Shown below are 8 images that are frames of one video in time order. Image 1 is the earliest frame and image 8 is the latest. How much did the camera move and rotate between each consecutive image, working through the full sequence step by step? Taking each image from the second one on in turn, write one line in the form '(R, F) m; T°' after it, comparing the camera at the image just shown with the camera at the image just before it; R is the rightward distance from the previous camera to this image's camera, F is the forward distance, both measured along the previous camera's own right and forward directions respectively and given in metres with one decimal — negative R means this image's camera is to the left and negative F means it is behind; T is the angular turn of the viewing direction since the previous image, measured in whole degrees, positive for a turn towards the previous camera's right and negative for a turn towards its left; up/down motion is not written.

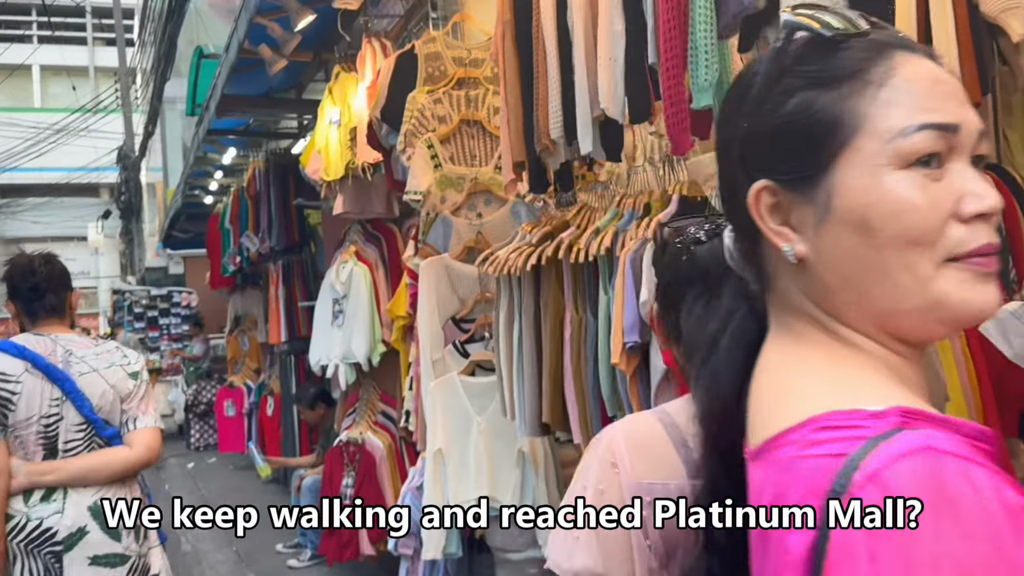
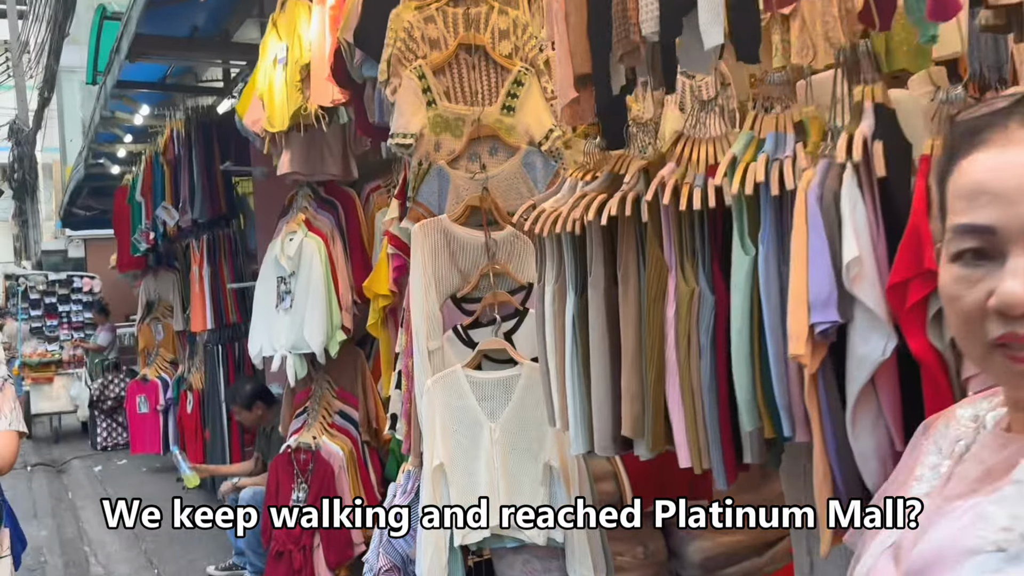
(-0.3, +0.7) m; +6°
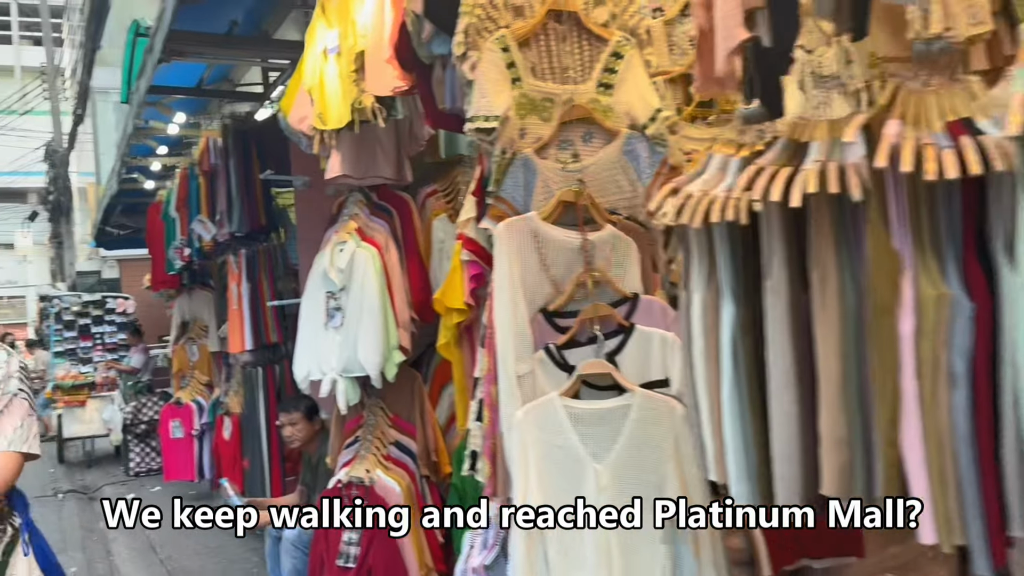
(-0.2, +0.4) m; -2°
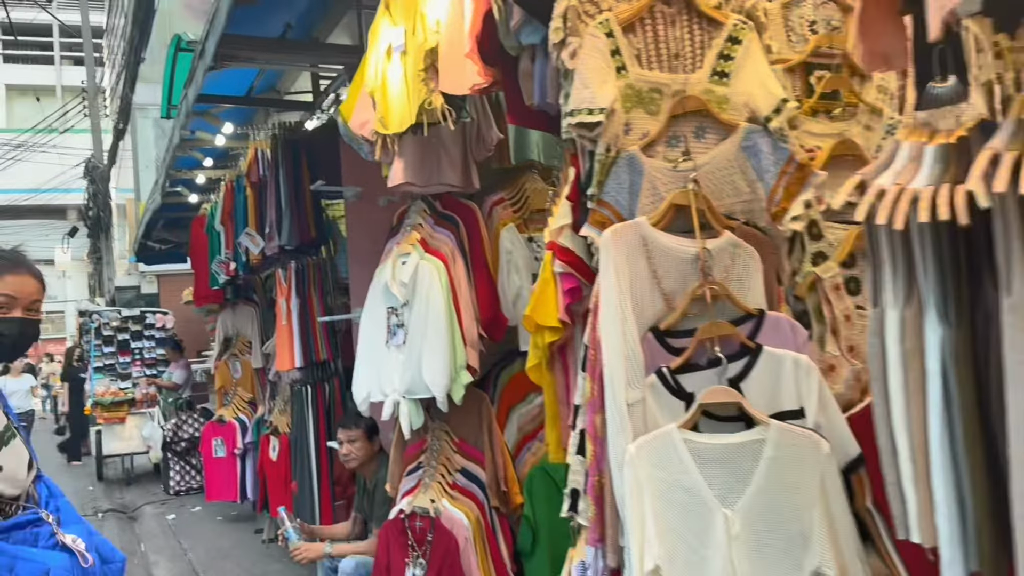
(-0.2, +0.2) m; -2°
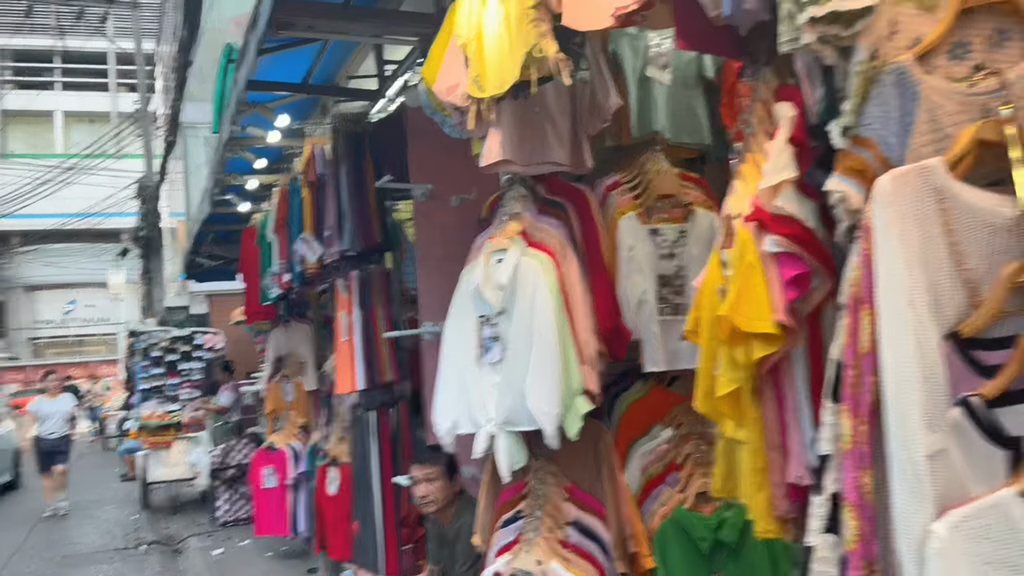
(-0.2, +0.6) m; -3°
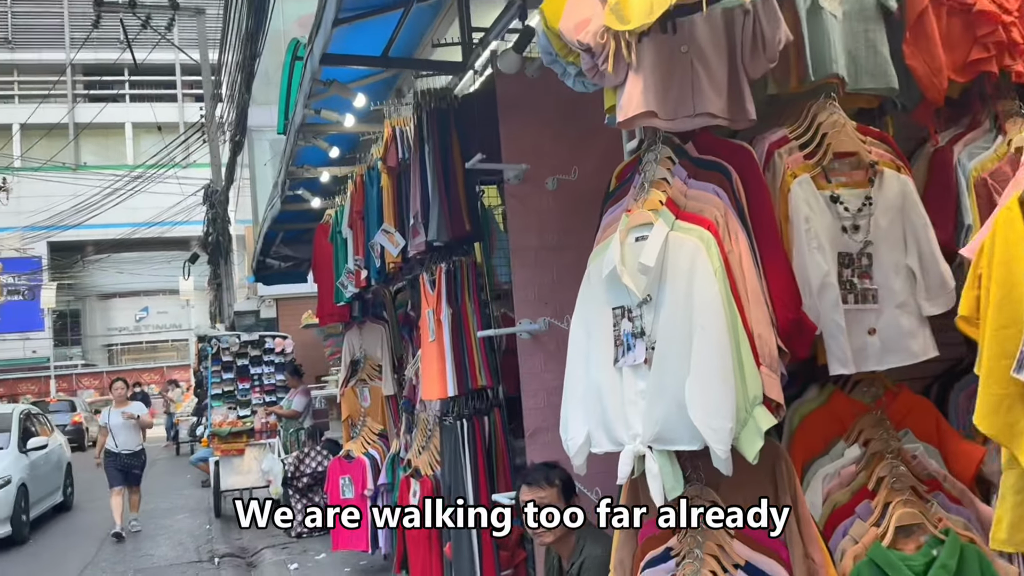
(-0.2, +0.5) m; -4°
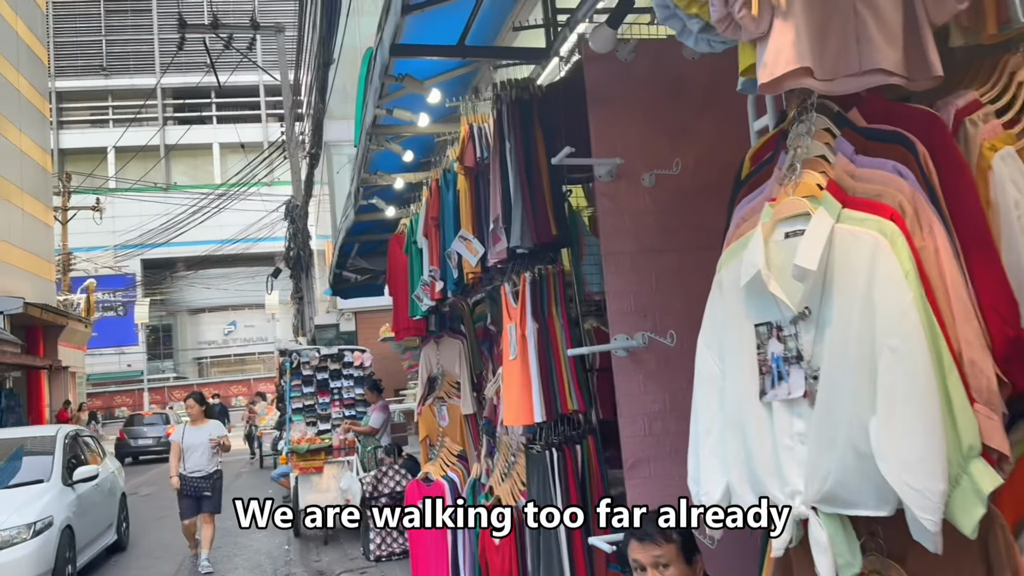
(-0.1, +0.4) m; -5°
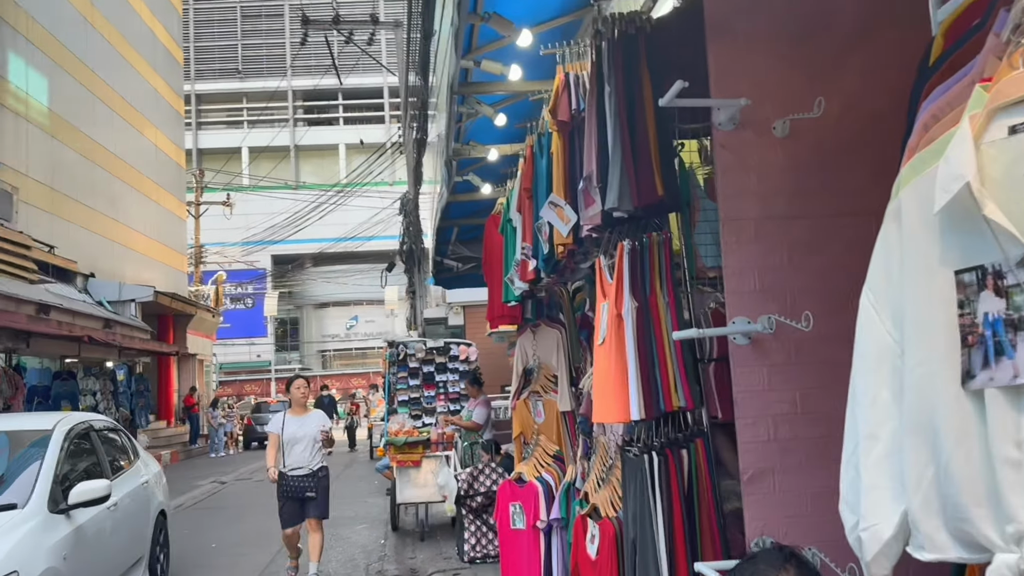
(+0.1, +0.5) m; -8°
